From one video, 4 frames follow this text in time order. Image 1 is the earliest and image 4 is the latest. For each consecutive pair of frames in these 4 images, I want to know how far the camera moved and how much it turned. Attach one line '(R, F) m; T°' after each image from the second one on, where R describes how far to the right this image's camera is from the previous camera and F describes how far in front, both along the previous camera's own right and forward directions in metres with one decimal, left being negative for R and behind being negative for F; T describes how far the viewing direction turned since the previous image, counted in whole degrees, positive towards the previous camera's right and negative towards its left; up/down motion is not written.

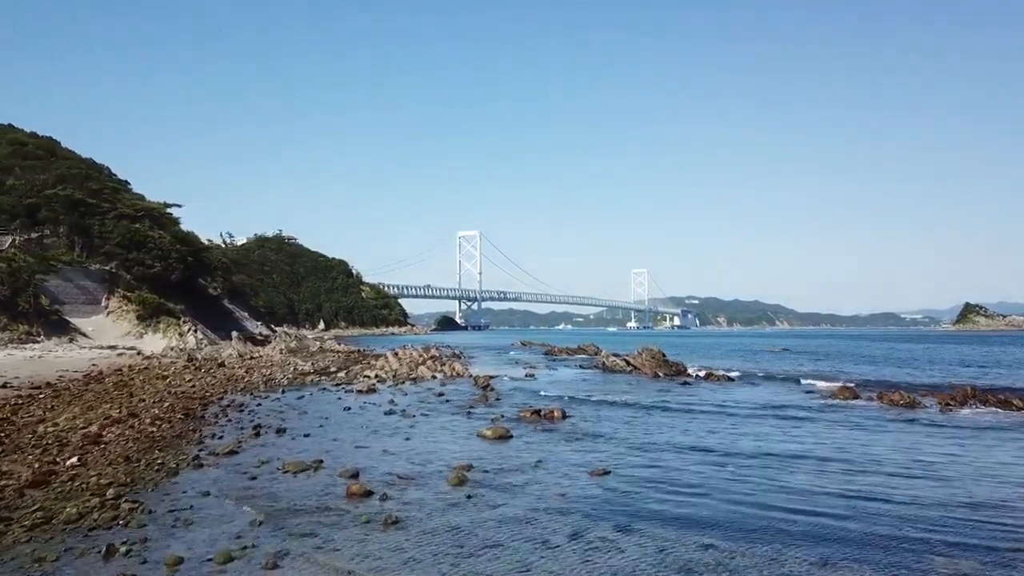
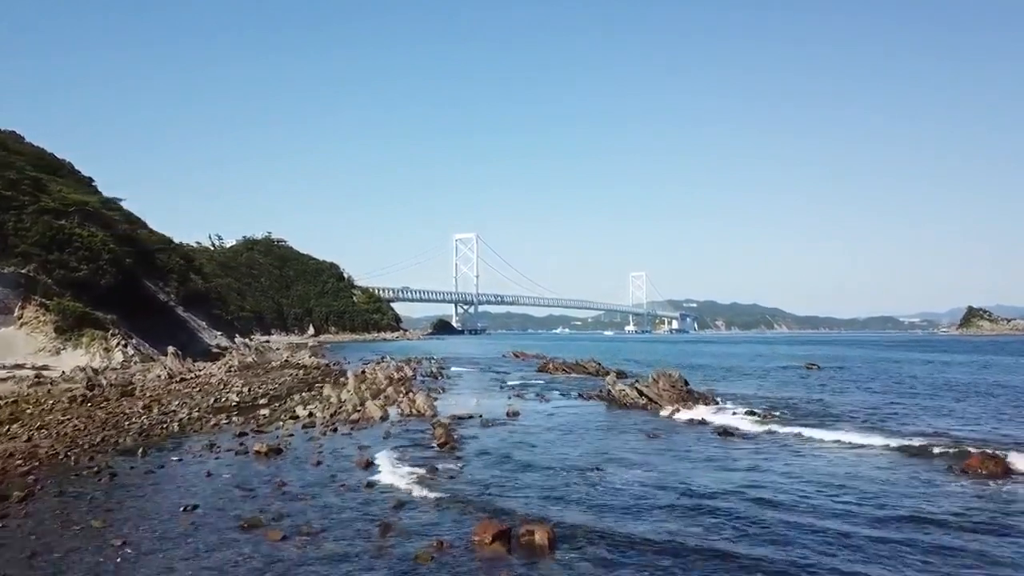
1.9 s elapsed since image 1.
(+0.5, +6.1) m; 0°
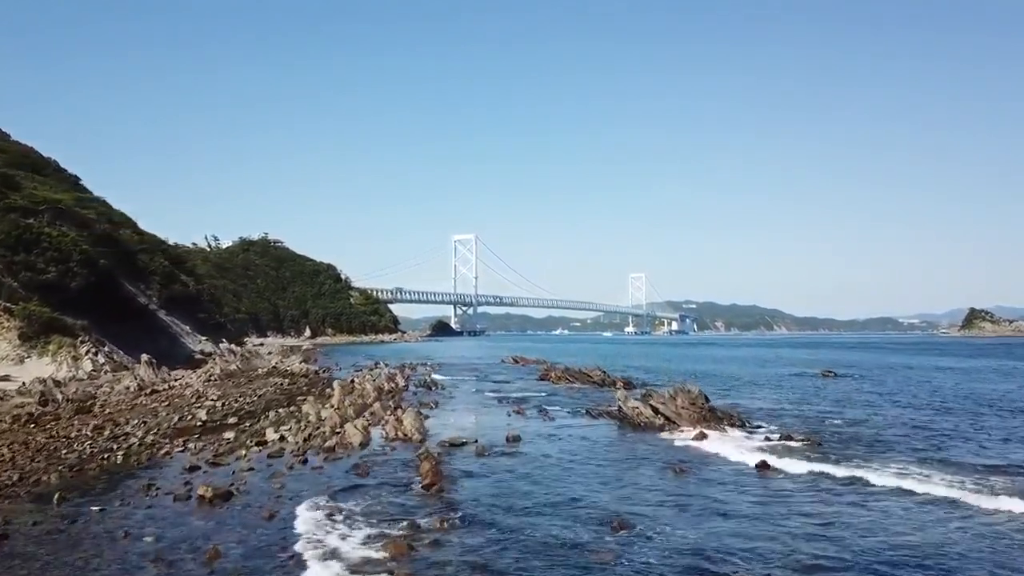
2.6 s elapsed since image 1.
(0.0, +2.4) m; 0°
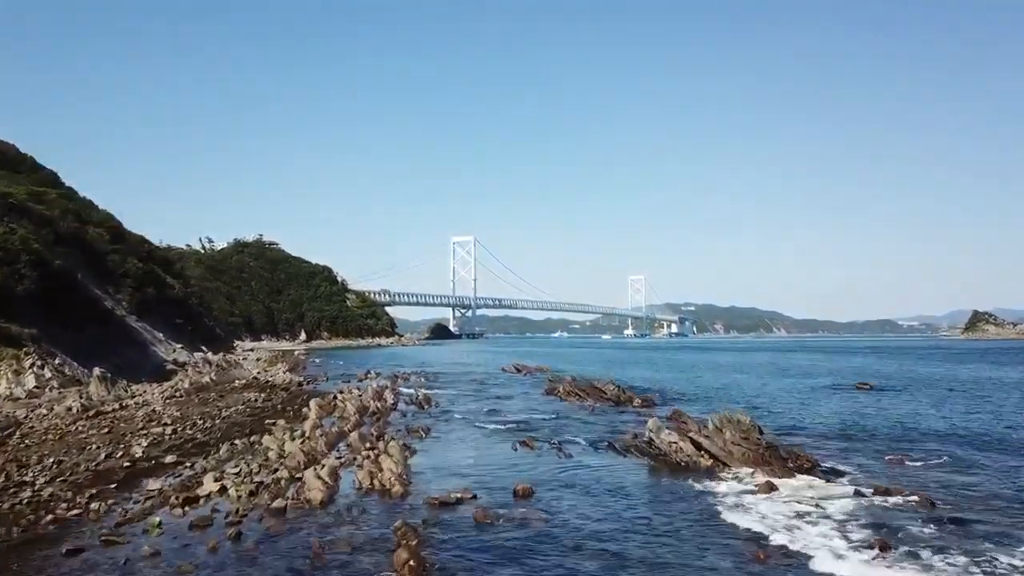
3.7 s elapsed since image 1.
(-0.2, +3.8) m; 0°
